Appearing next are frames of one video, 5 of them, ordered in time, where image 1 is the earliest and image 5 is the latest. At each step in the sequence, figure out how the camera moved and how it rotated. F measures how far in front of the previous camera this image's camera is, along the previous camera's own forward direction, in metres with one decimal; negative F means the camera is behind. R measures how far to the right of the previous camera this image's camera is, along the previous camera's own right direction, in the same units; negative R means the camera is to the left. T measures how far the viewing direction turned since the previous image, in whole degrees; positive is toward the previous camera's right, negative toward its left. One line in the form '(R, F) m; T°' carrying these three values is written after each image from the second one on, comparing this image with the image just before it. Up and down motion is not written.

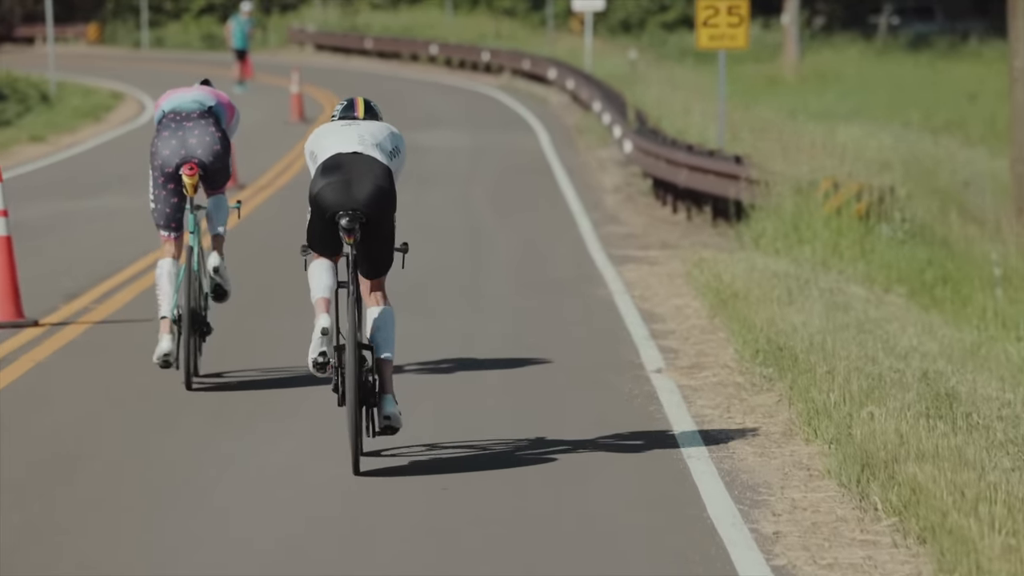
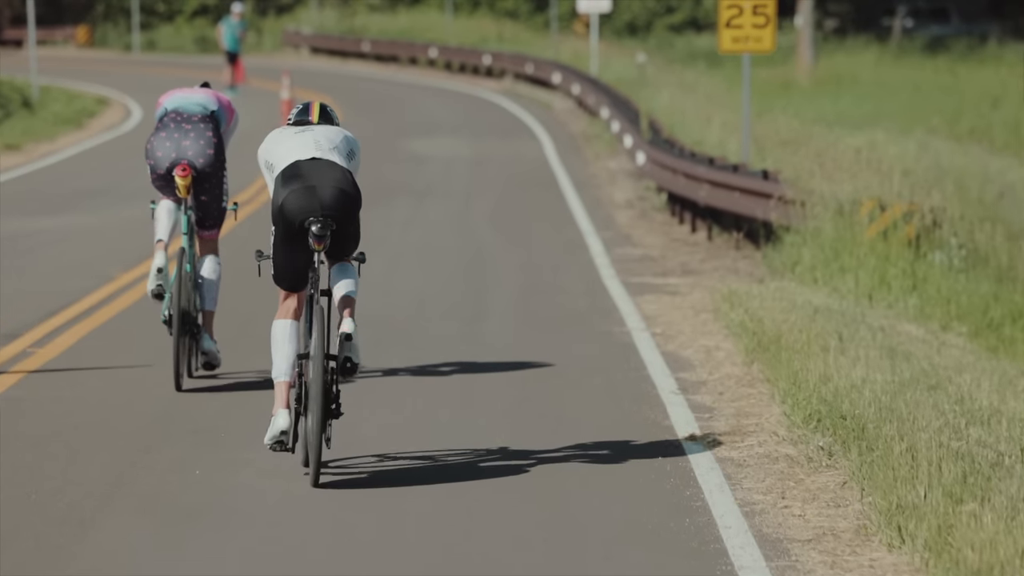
(0.0, +1.7) m; 0°
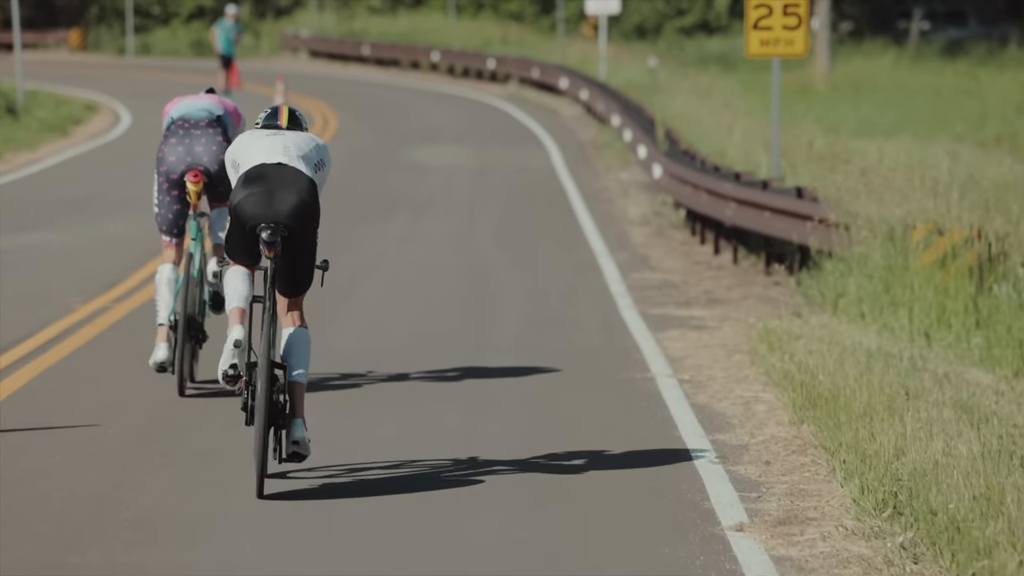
(0.0, +1.6) m; 0°
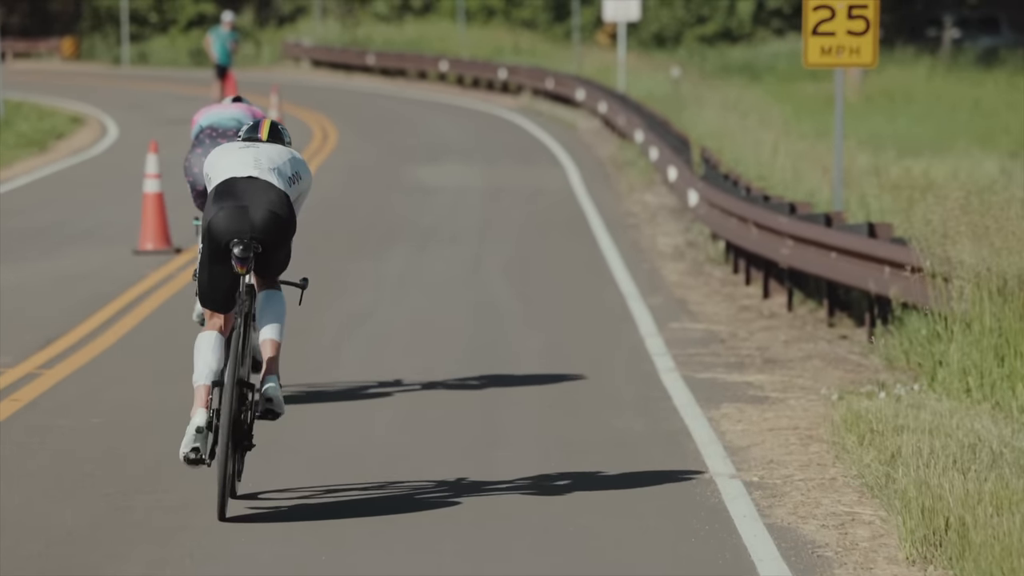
(0.0, +2.3) m; 0°
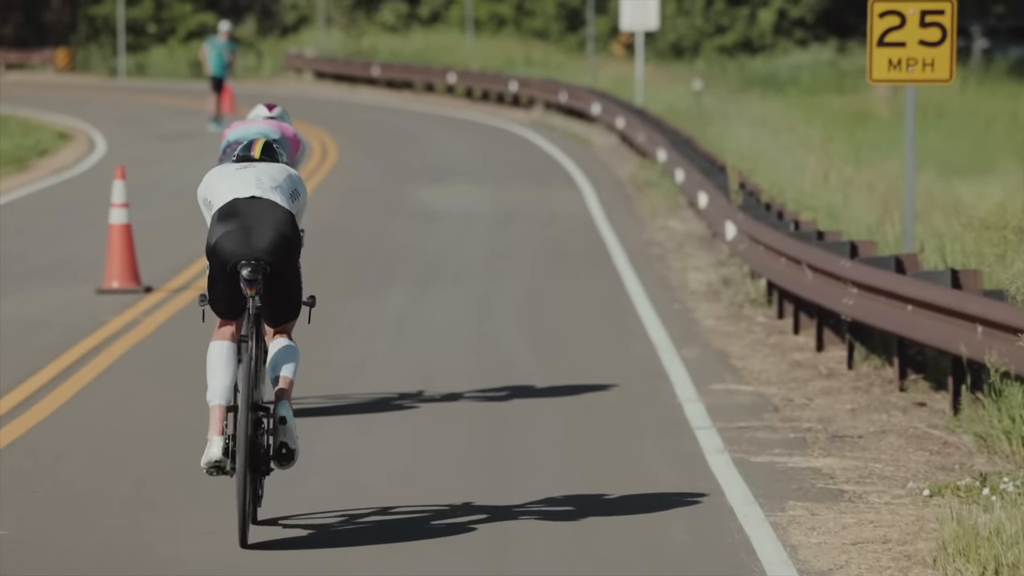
(0.0, +1.9) m; 0°
